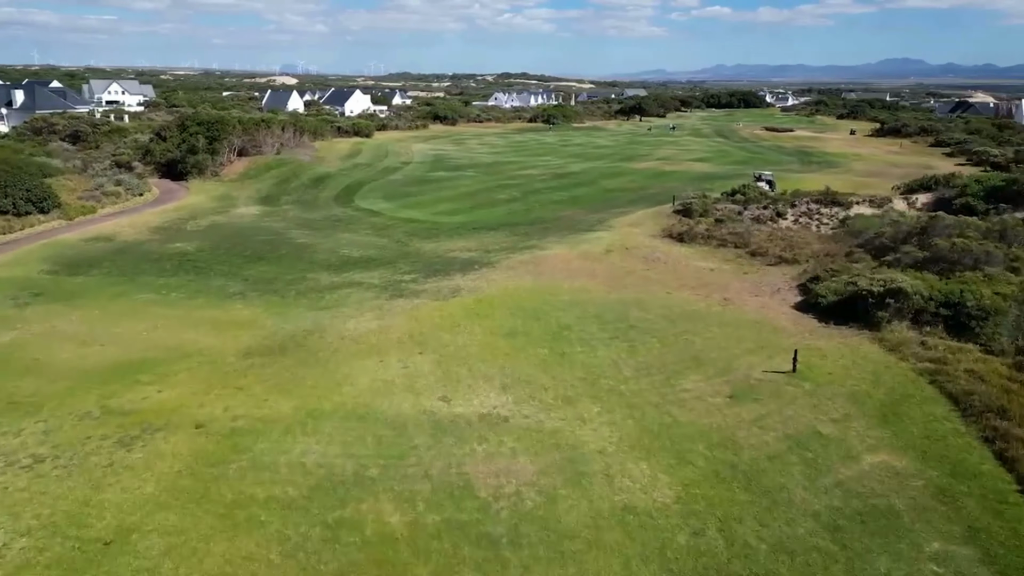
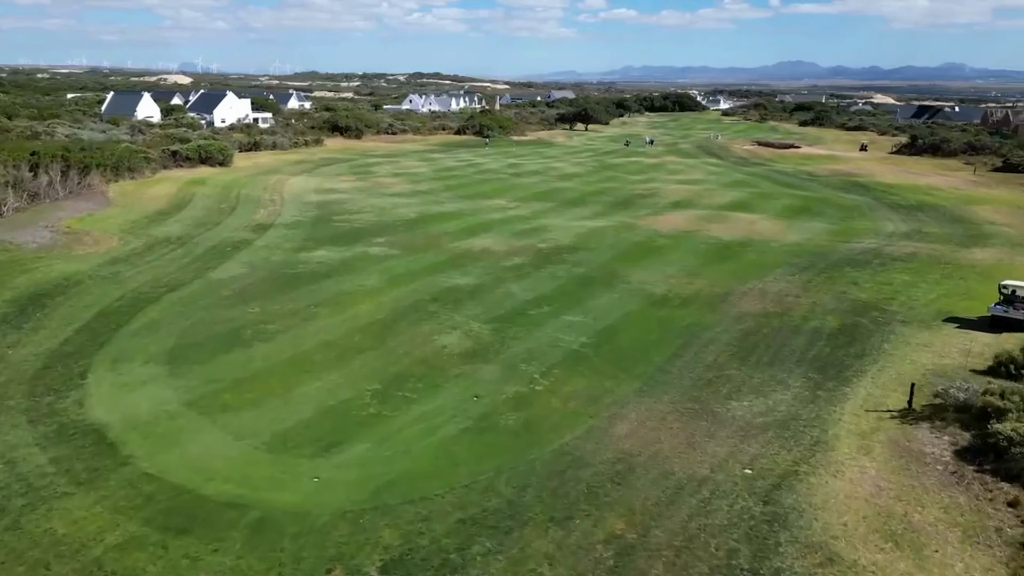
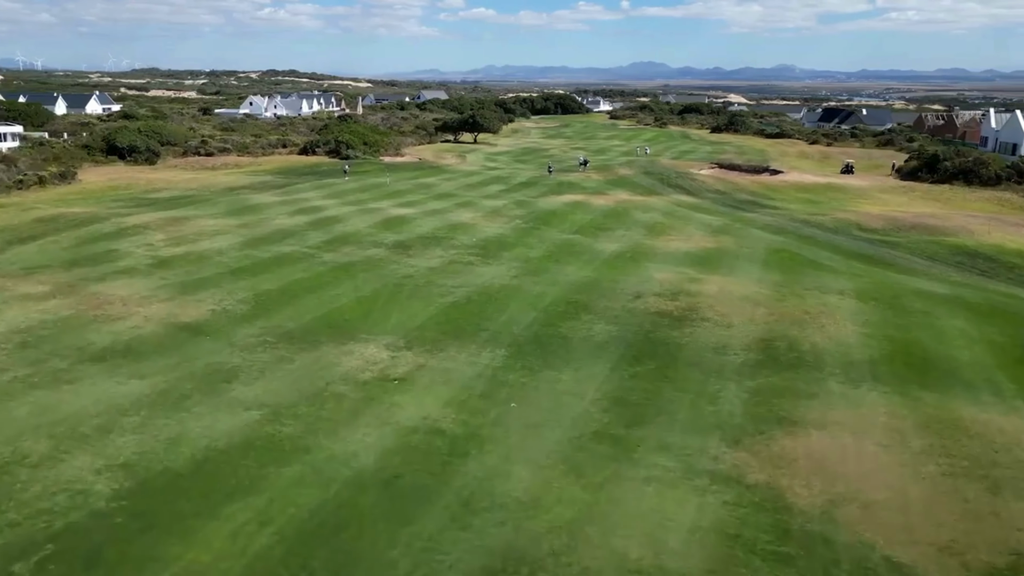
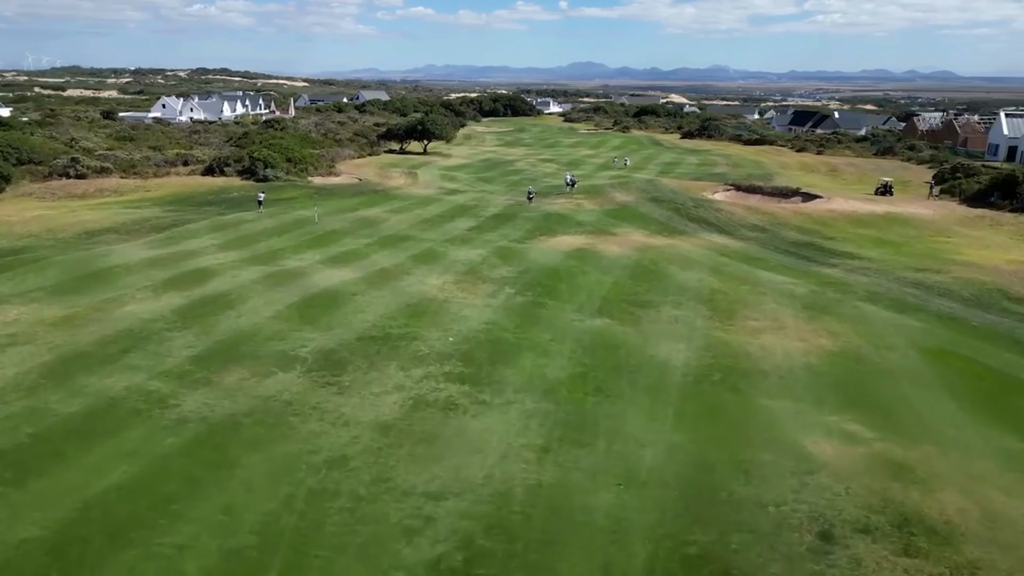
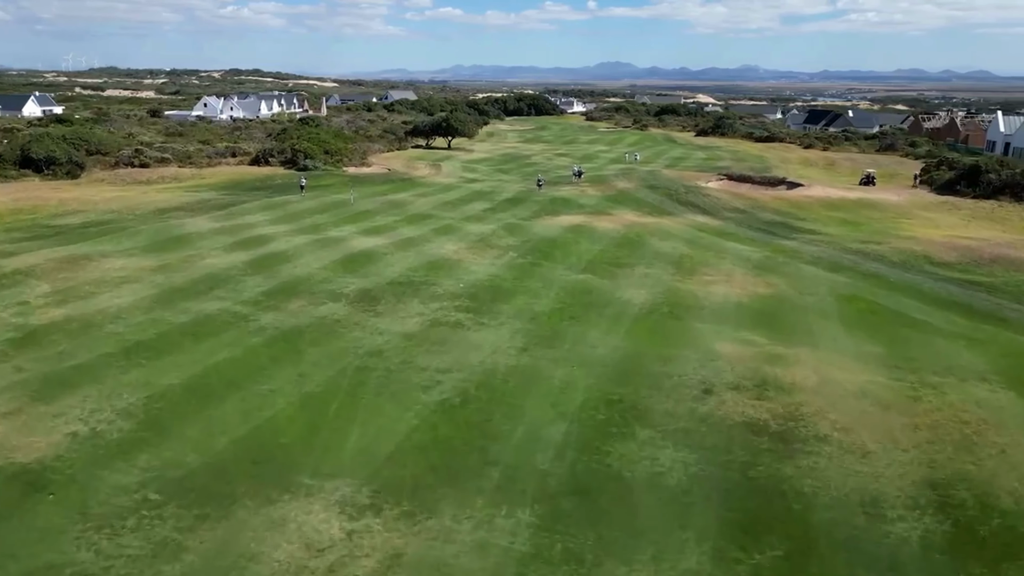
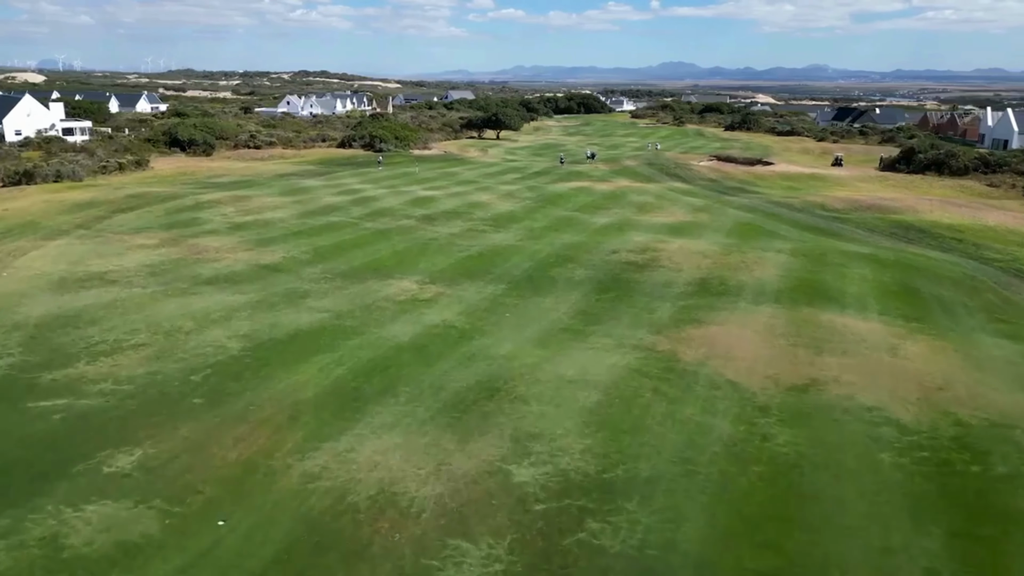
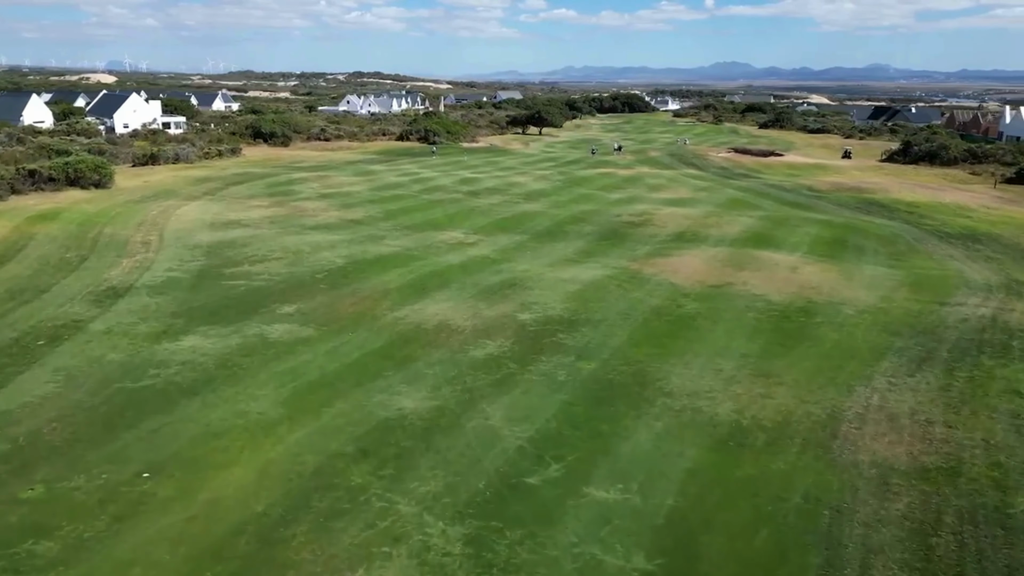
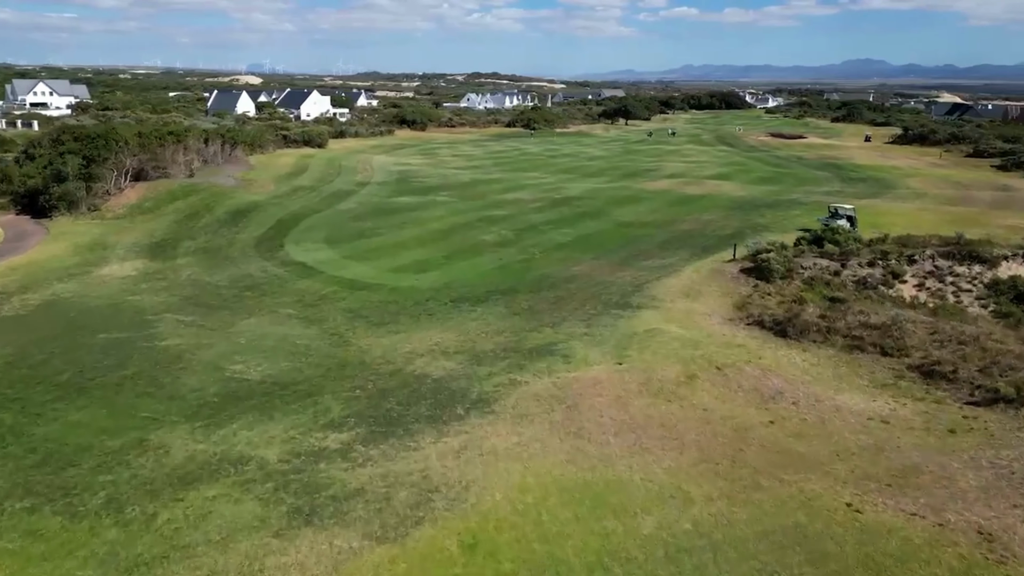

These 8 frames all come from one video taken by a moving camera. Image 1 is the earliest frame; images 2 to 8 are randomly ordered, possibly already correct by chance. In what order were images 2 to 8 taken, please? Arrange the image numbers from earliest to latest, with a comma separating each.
8, 2, 7, 6, 3, 5, 4
